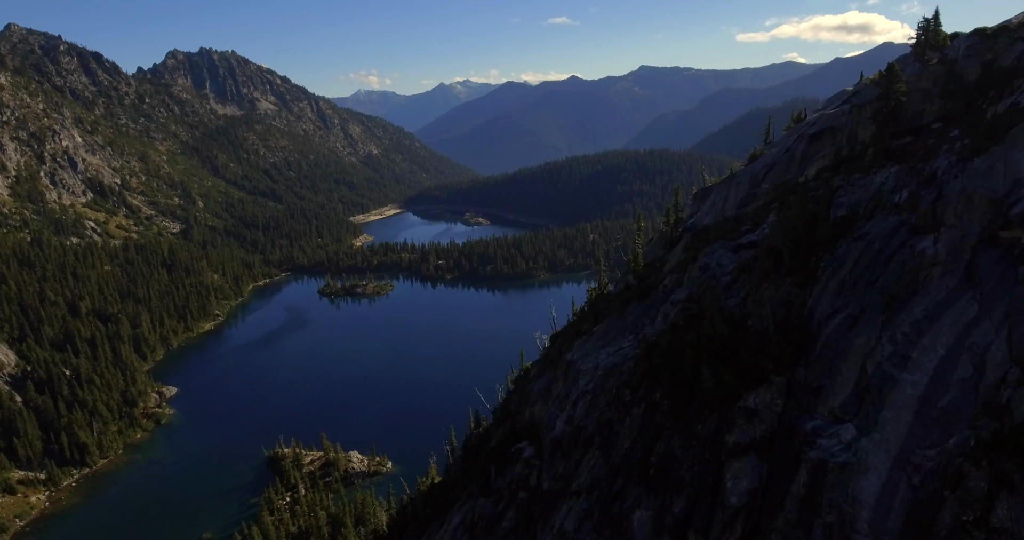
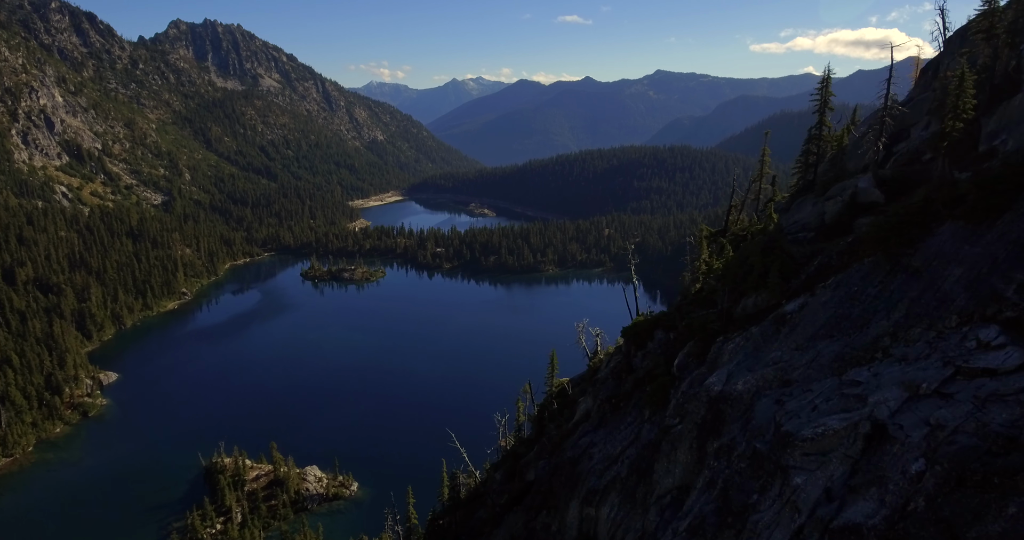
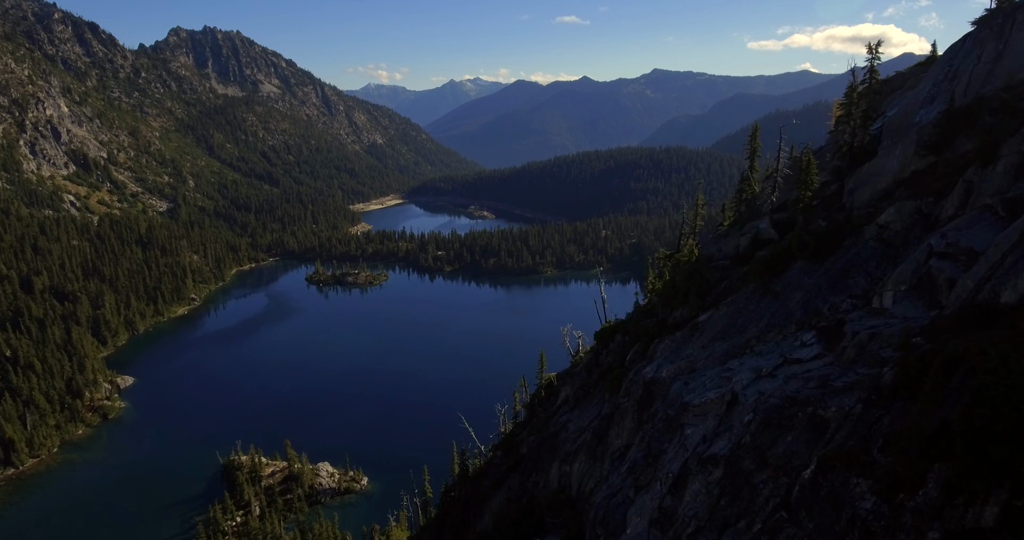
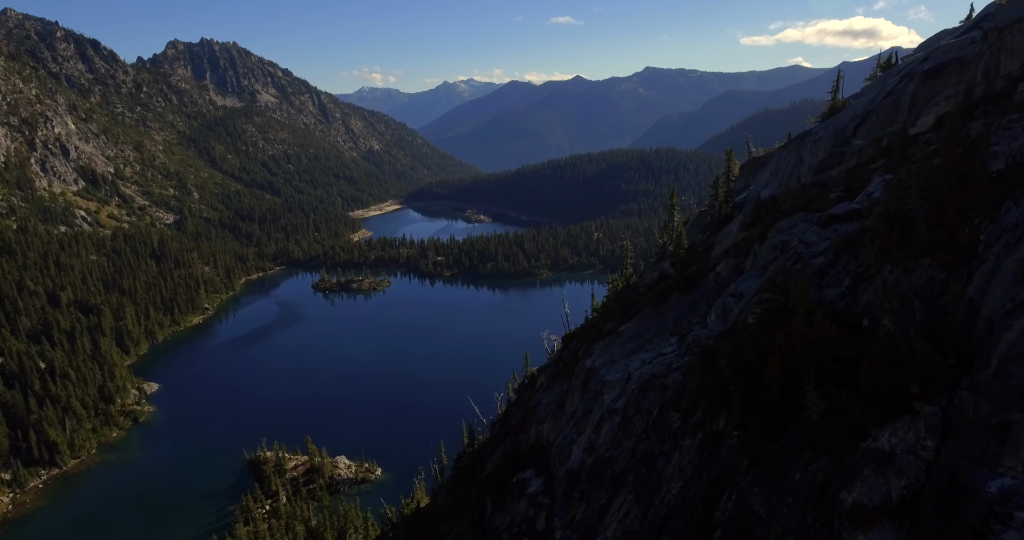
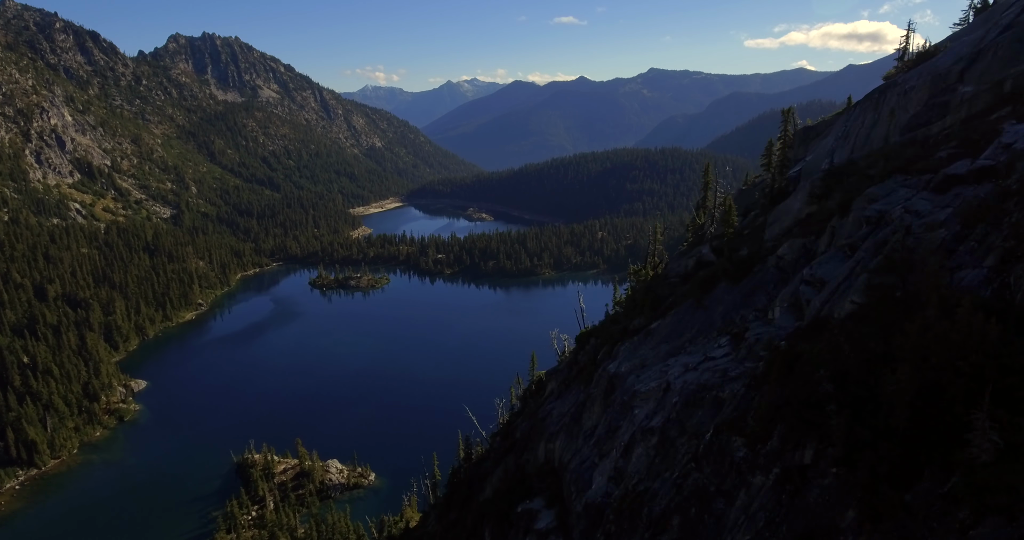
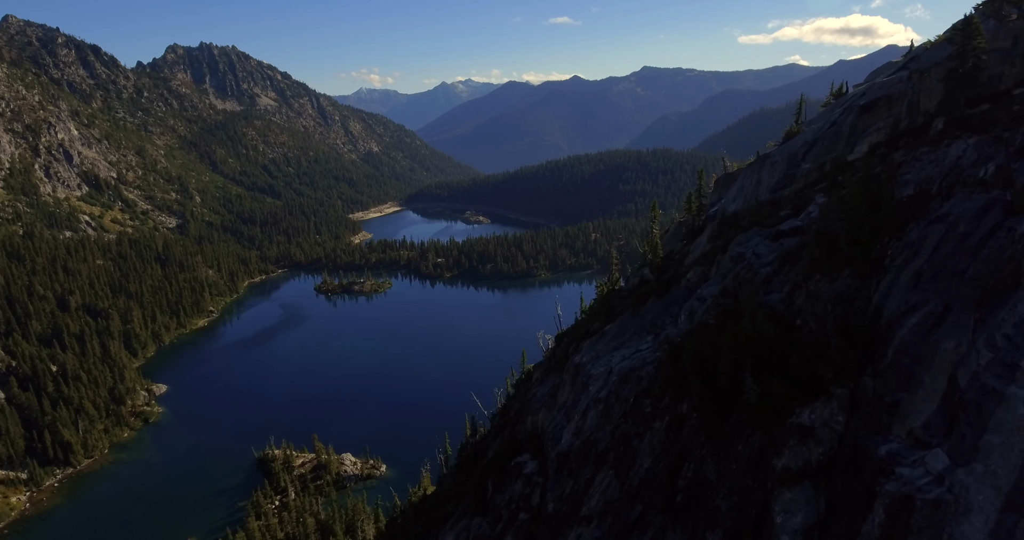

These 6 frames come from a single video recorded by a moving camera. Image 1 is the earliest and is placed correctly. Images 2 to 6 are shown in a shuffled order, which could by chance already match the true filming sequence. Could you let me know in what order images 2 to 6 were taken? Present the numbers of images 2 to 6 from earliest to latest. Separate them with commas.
6, 4, 5, 3, 2
